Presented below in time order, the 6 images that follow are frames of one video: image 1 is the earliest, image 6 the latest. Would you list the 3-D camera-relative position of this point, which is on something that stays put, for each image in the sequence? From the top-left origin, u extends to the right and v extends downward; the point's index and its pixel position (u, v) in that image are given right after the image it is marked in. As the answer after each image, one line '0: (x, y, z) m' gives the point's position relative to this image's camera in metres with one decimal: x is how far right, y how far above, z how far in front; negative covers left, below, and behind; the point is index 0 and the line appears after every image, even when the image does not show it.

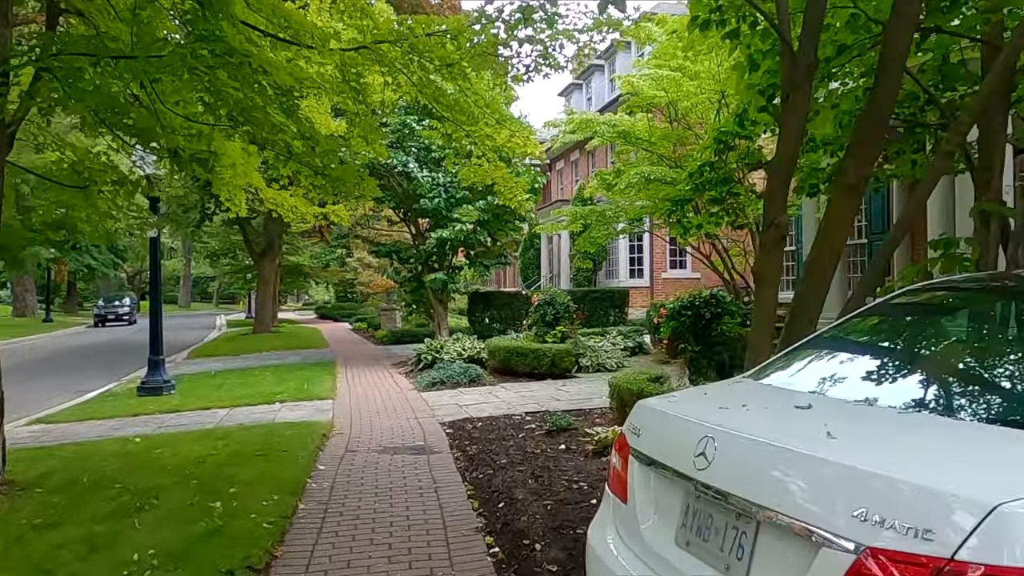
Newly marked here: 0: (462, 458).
0: (-0.4, -1.3, +5.8) m
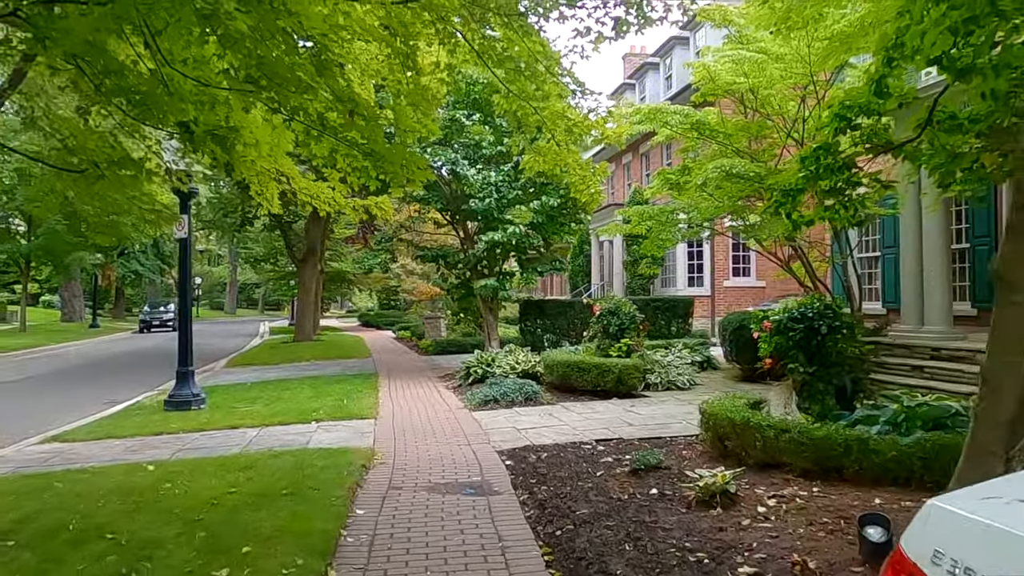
0: (+0.1, -1.3, +4.8) m
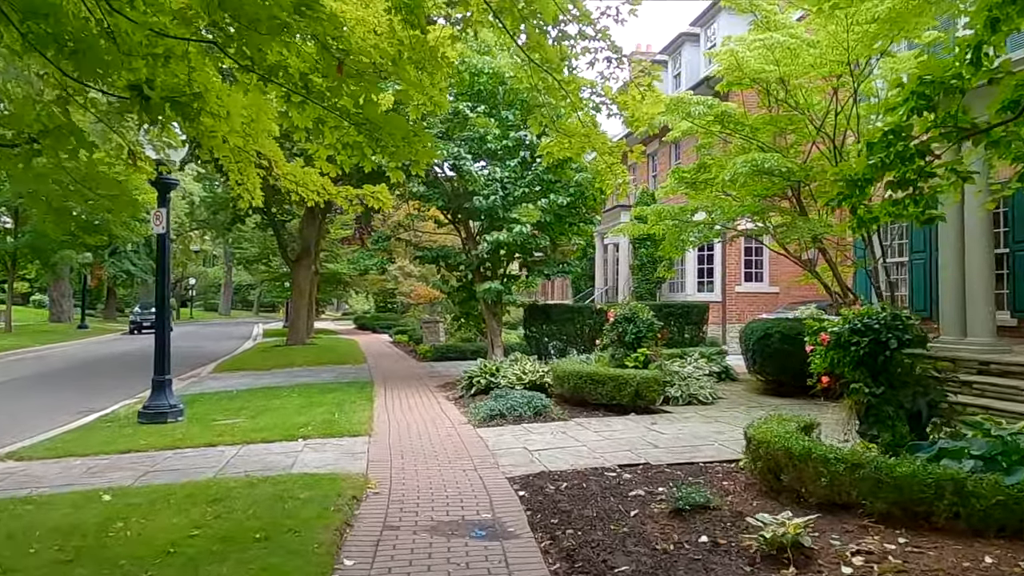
0: (+0.2, -1.4, +3.9) m
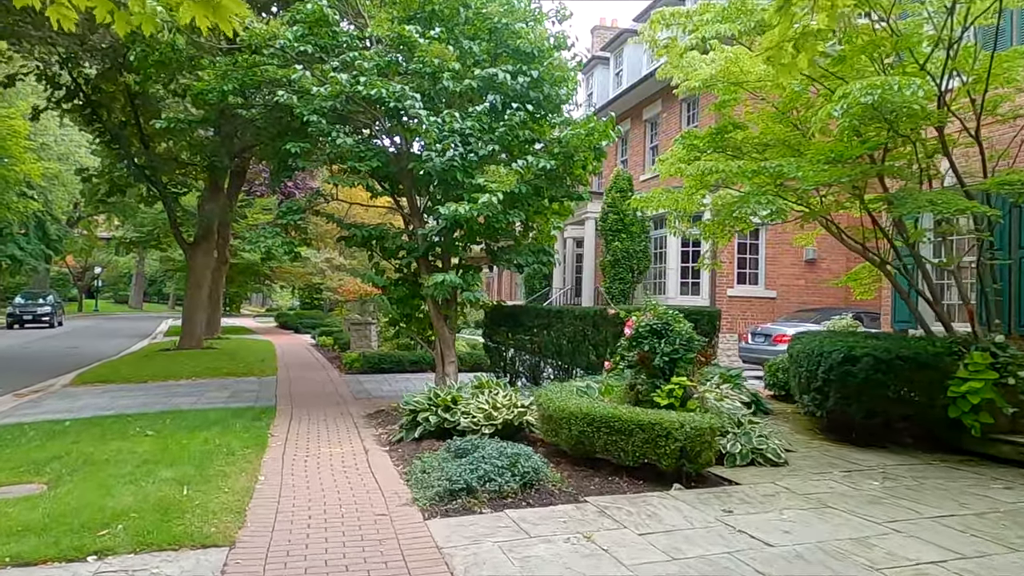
0: (+0.4, -1.3, +0.7) m
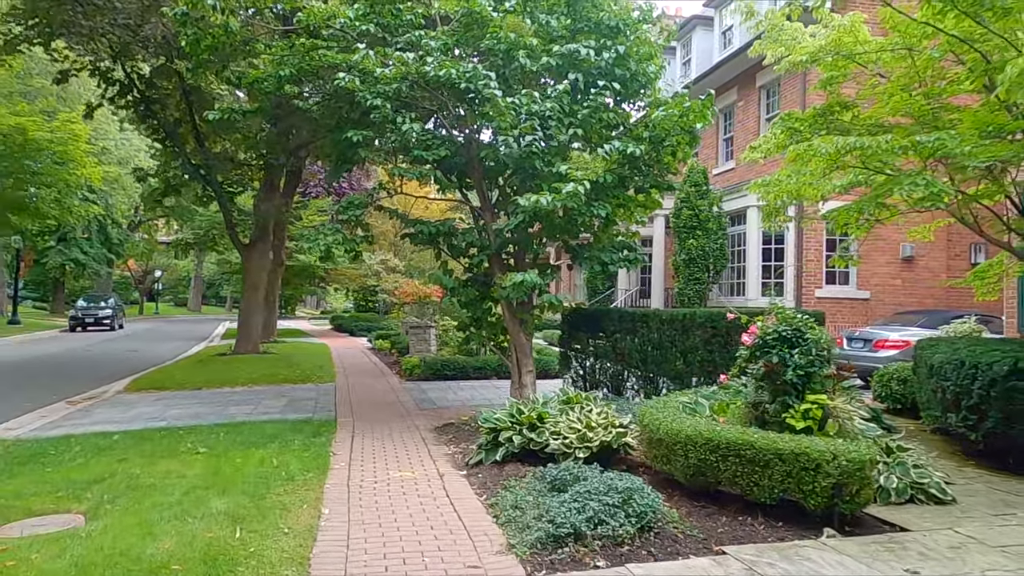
0: (+0.8, -1.3, -0.3) m
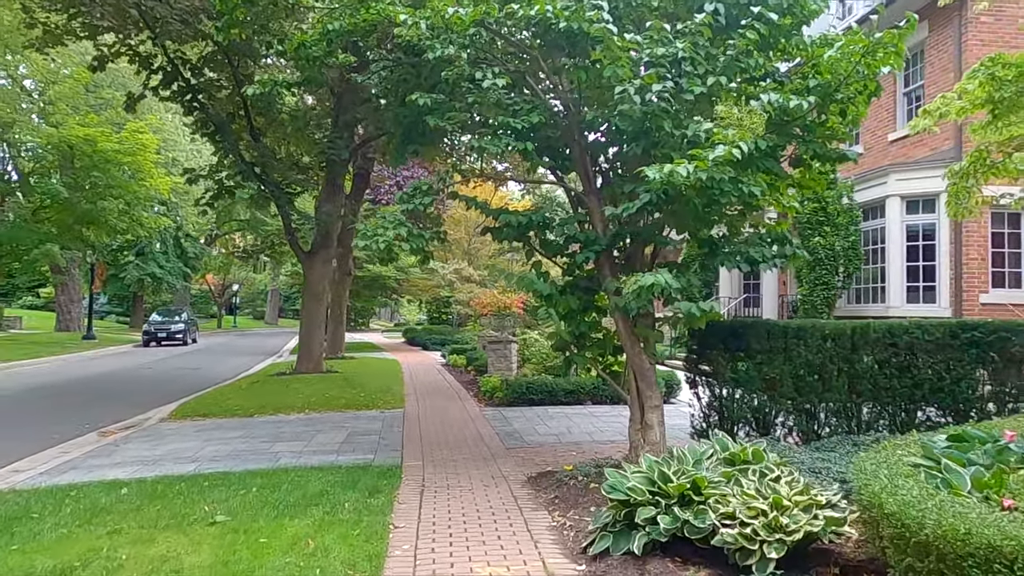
0: (+0.9, -1.2, -2.4) m
